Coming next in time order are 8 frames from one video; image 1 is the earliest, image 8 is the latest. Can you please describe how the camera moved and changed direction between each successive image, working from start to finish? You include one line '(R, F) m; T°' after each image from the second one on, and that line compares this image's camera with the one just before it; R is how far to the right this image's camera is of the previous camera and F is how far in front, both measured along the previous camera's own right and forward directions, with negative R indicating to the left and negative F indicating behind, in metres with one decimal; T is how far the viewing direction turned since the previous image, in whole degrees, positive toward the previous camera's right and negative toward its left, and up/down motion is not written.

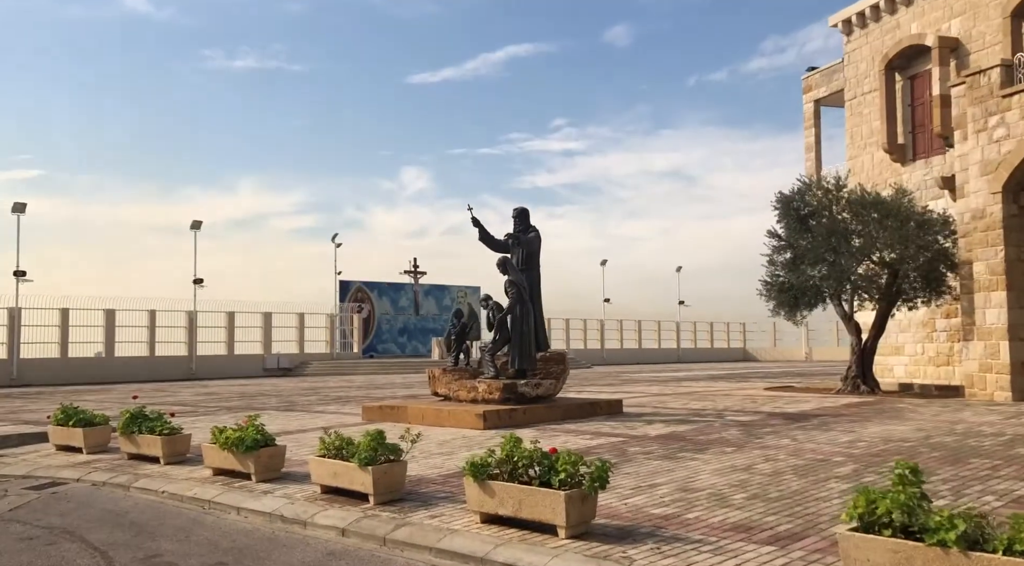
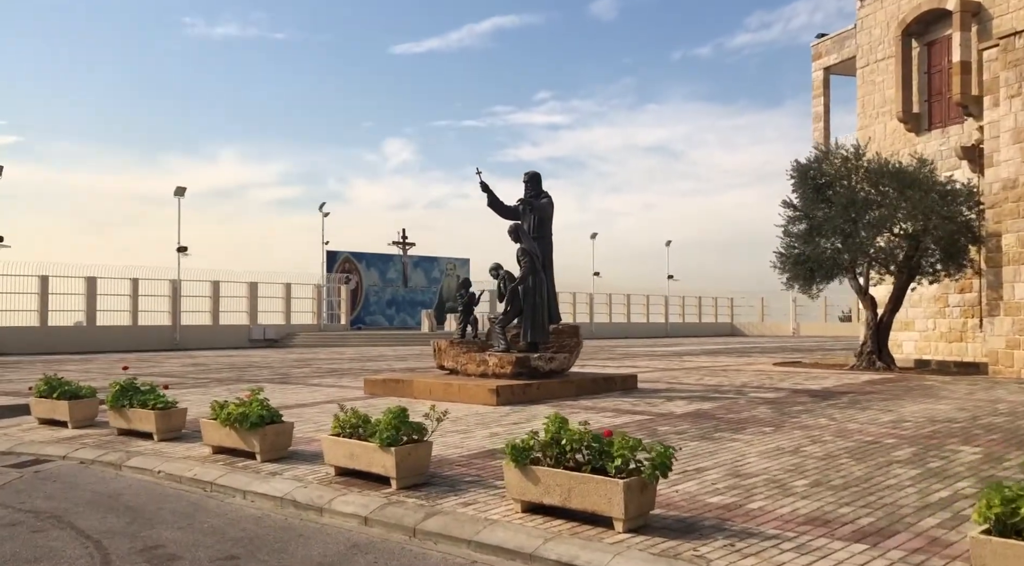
(-0.5, +0.8) m; +1°
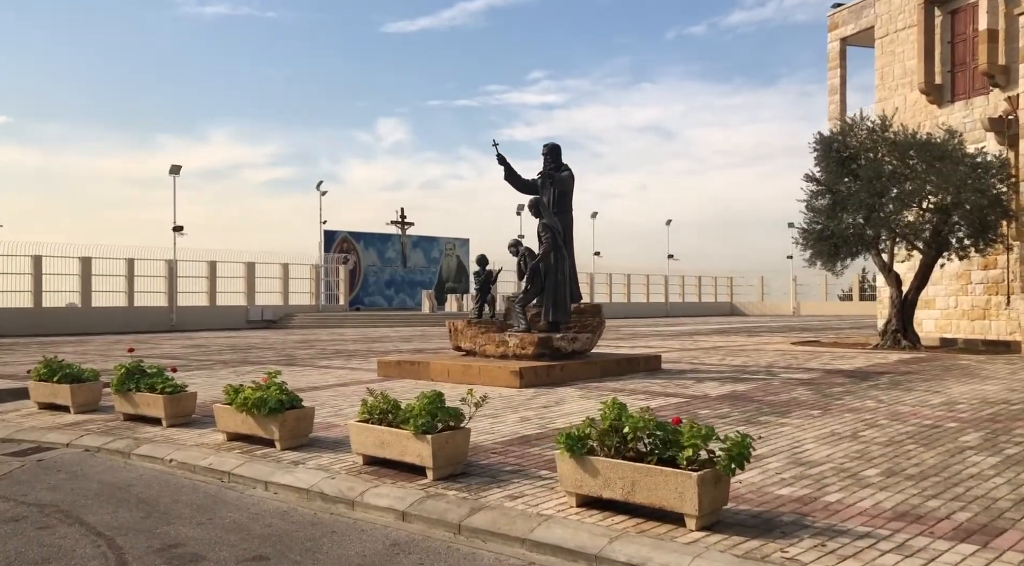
(-0.4, +0.6) m; 0°
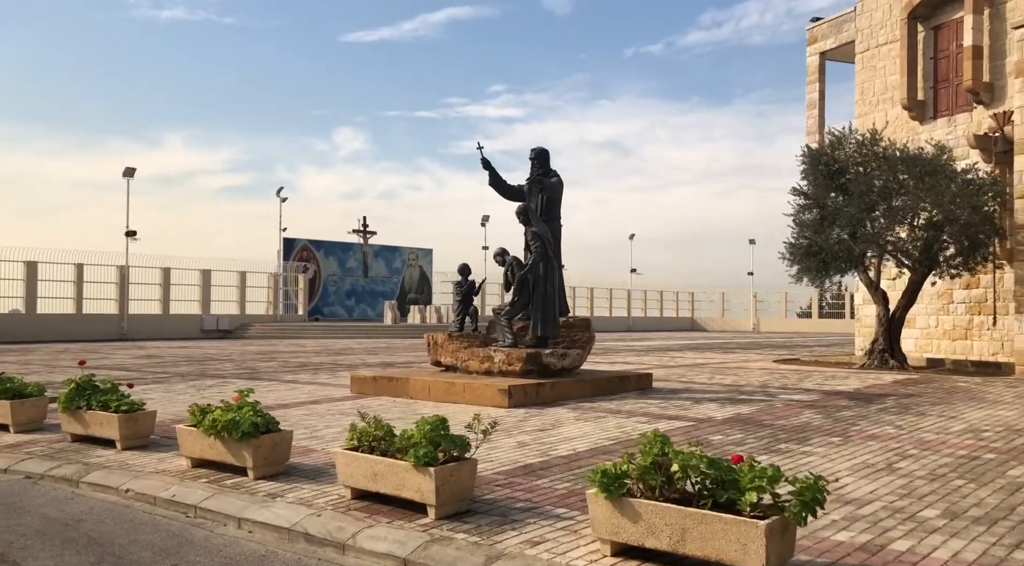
(-0.4, +0.8) m; +3°
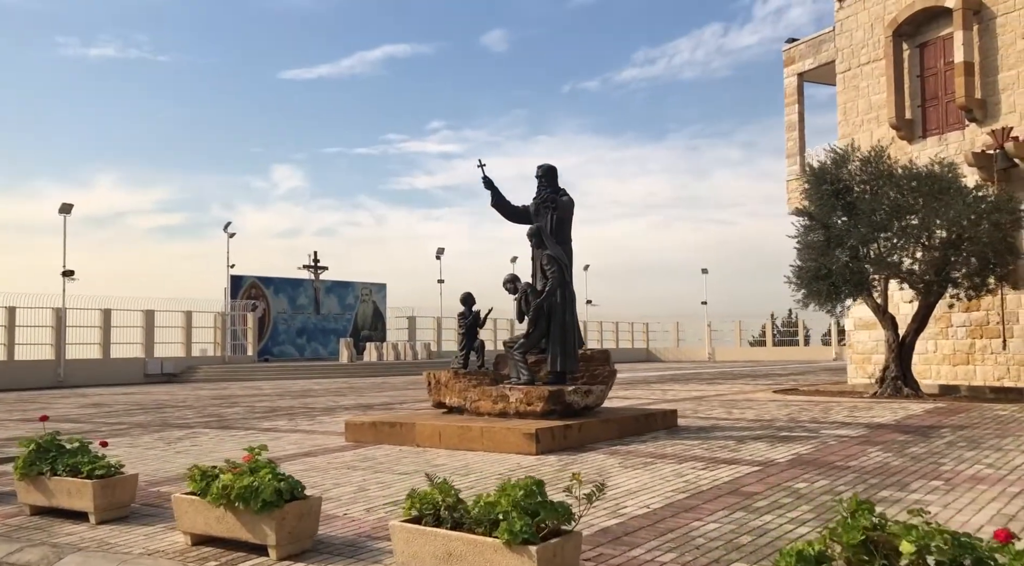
(-0.9, +1.3) m; +4°
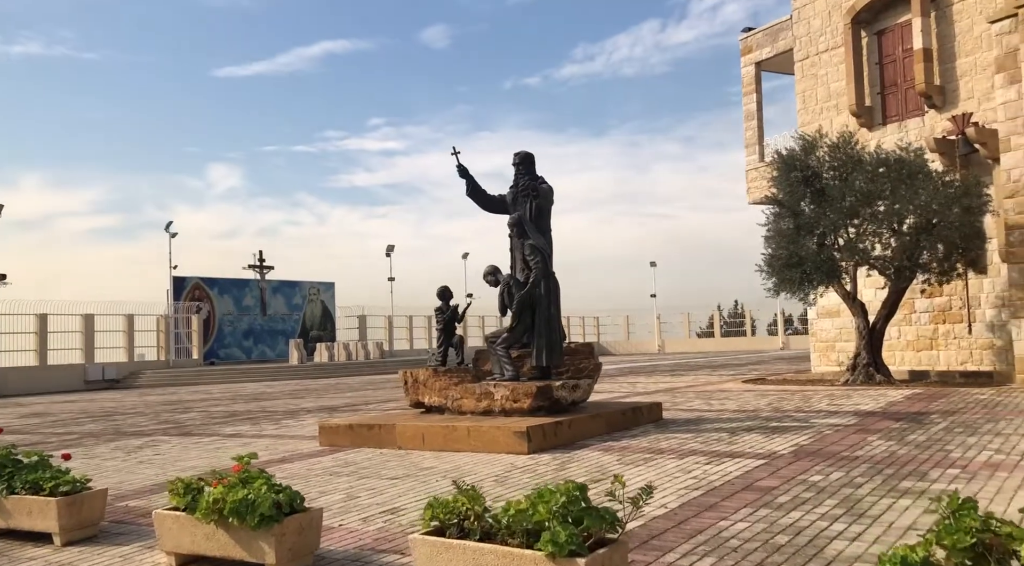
(-0.4, +0.5) m; +4°
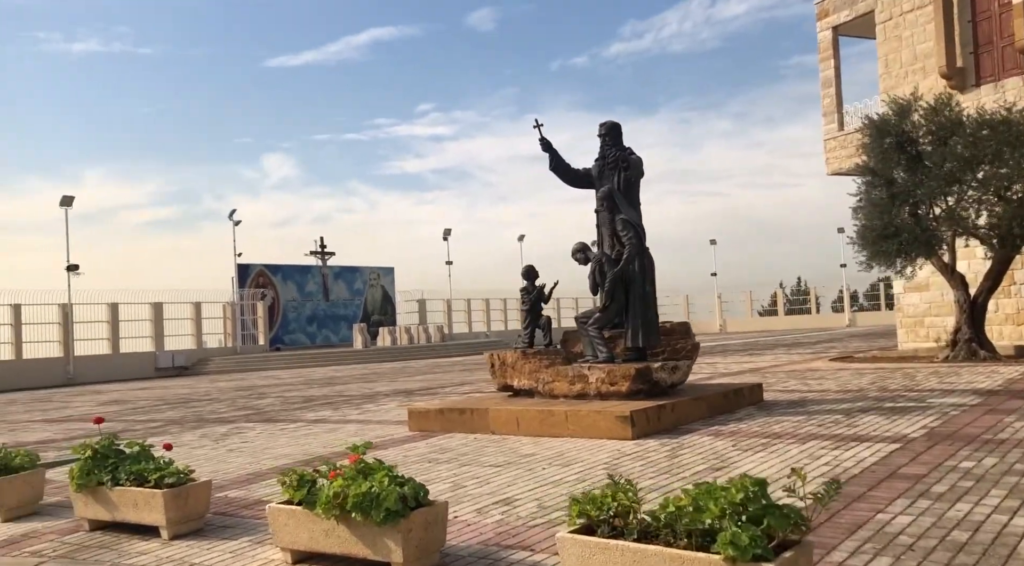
(-0.5, +0.4) m; -3°
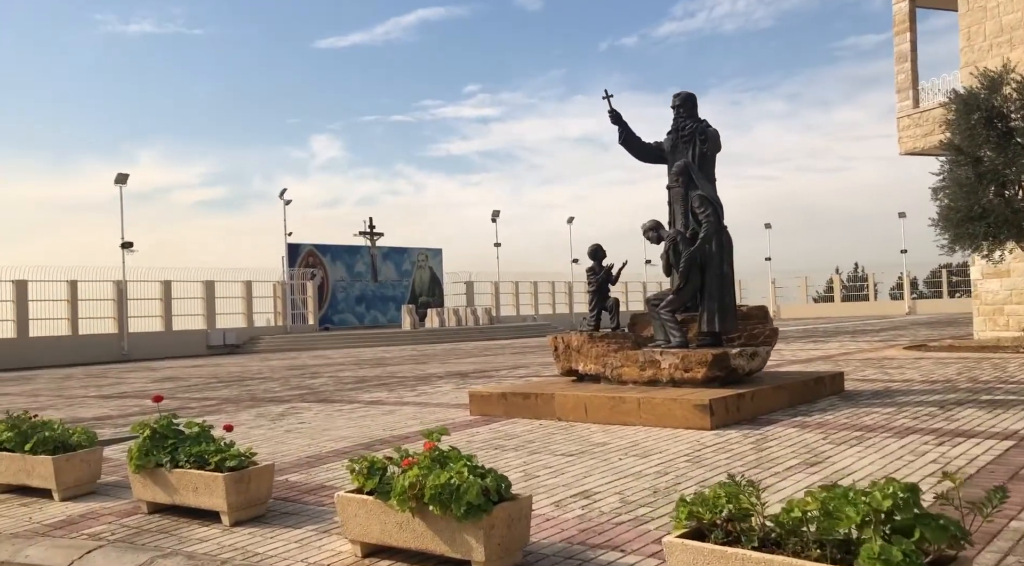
(-0.2, +0.5) m; -3°
